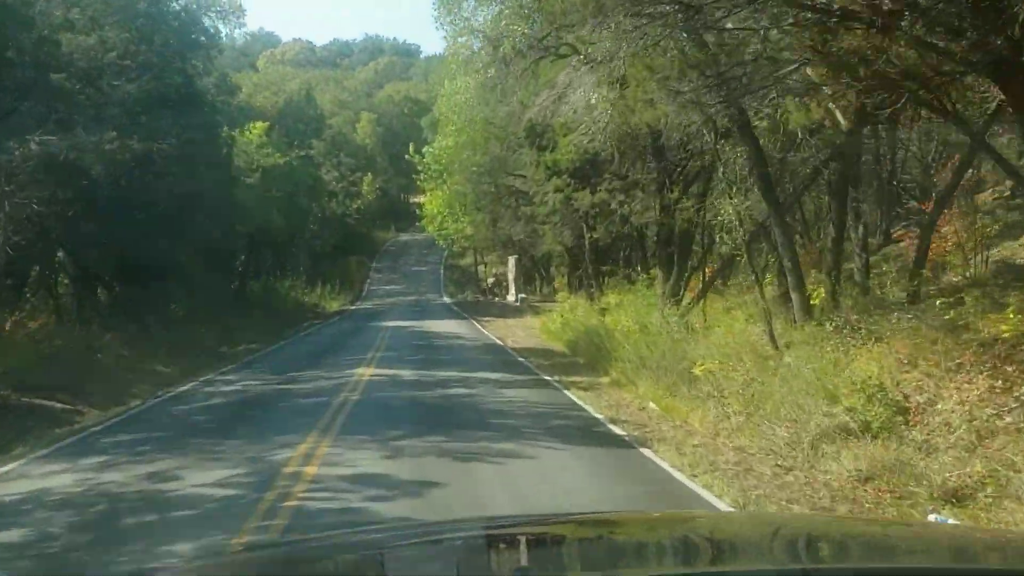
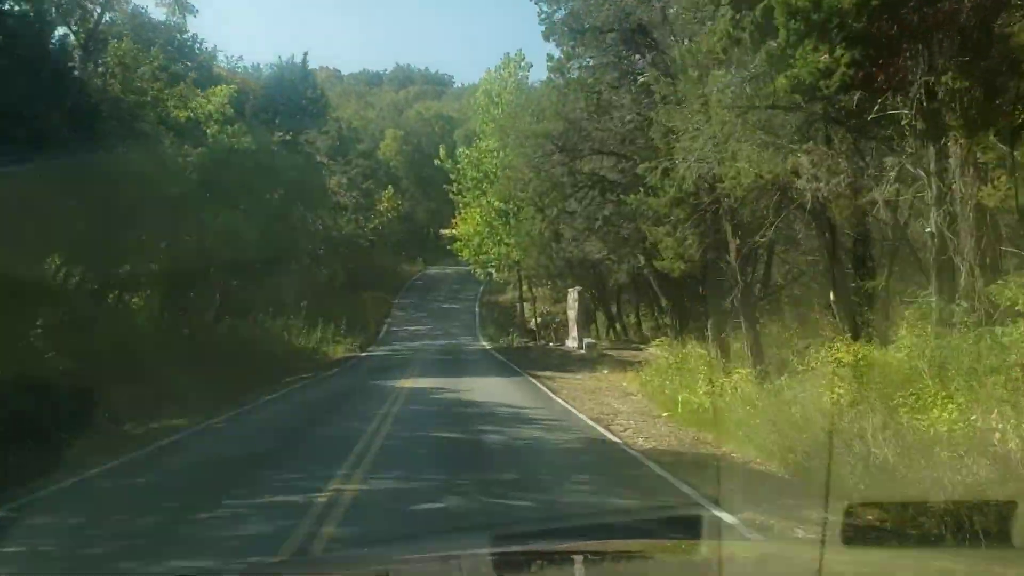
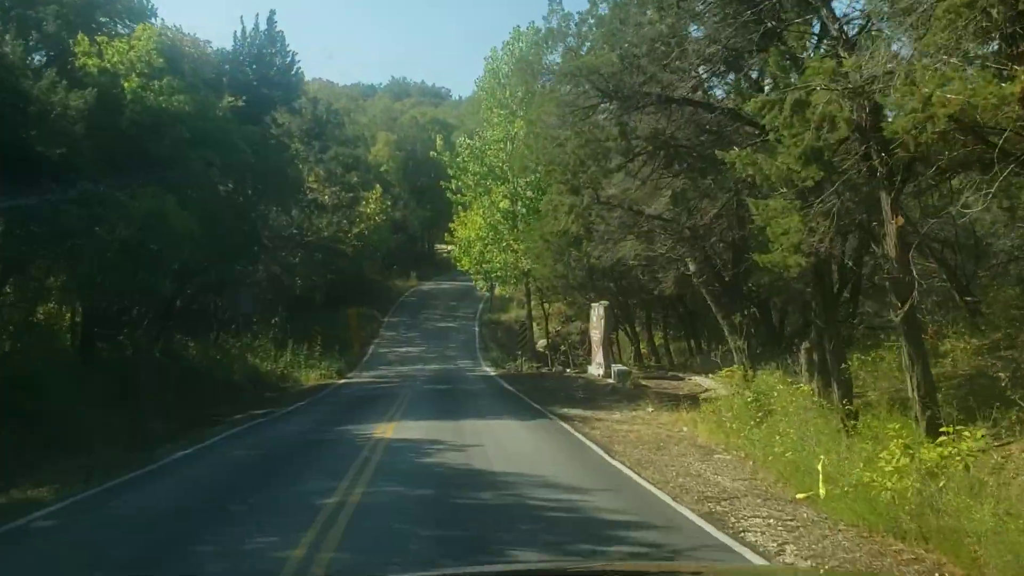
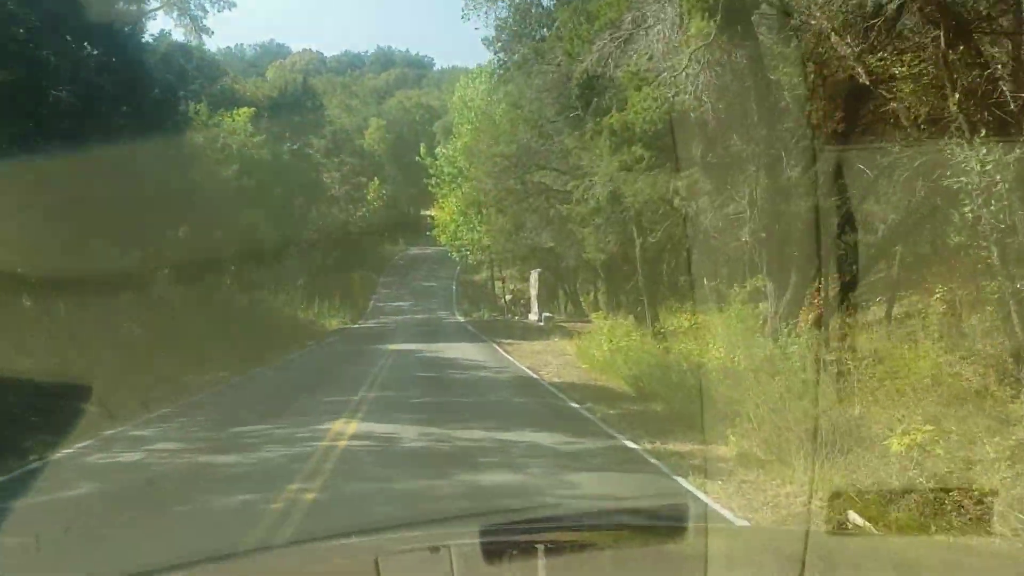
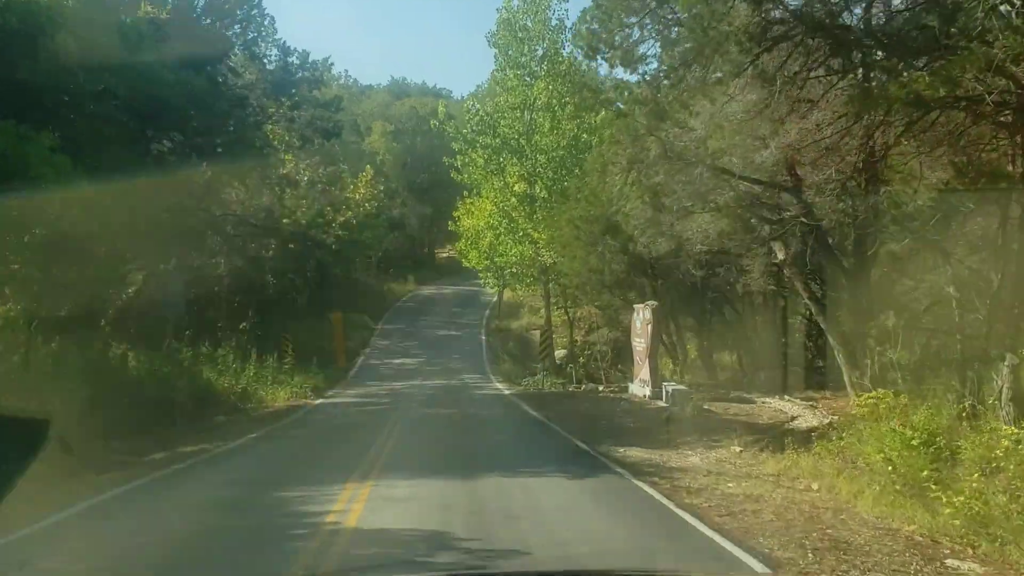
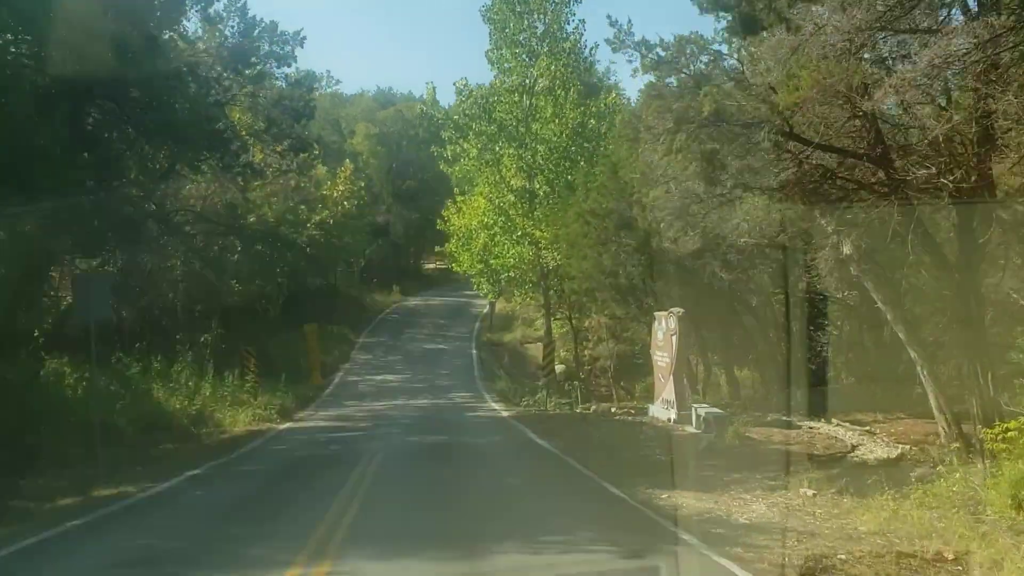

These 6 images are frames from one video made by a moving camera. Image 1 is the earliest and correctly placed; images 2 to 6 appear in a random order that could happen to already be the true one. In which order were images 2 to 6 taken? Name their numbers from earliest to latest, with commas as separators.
4, 2, 3, 5, 6
